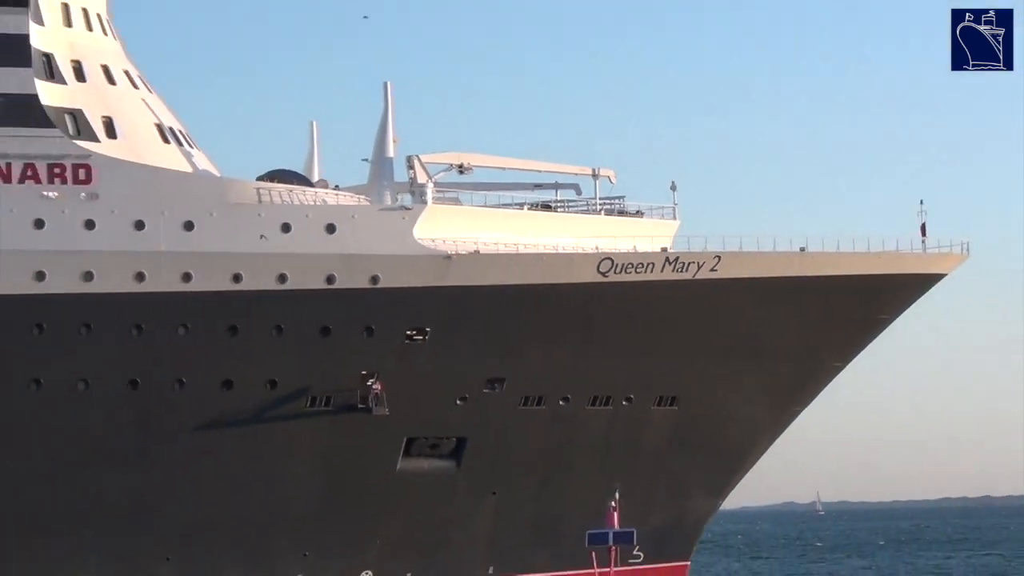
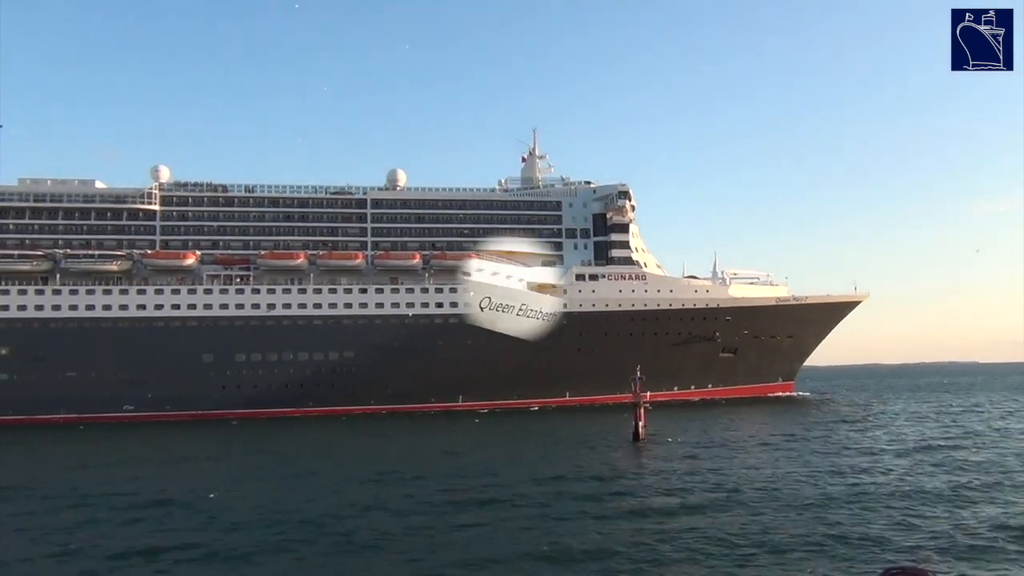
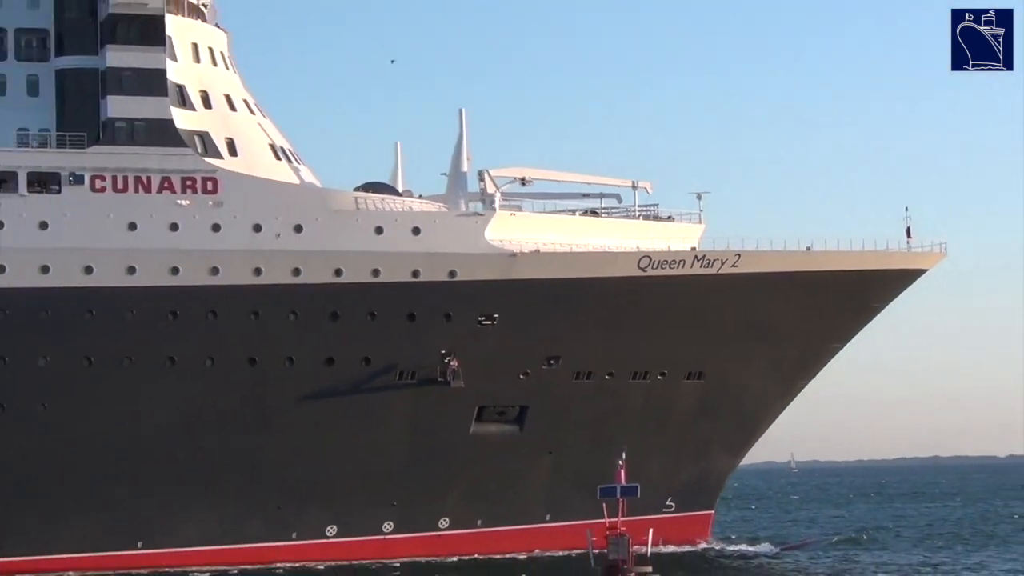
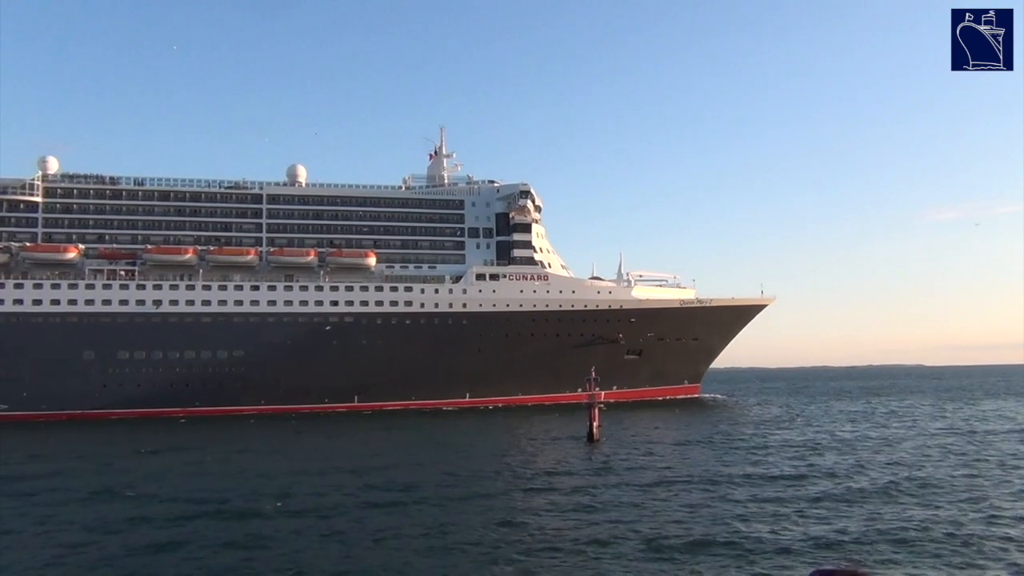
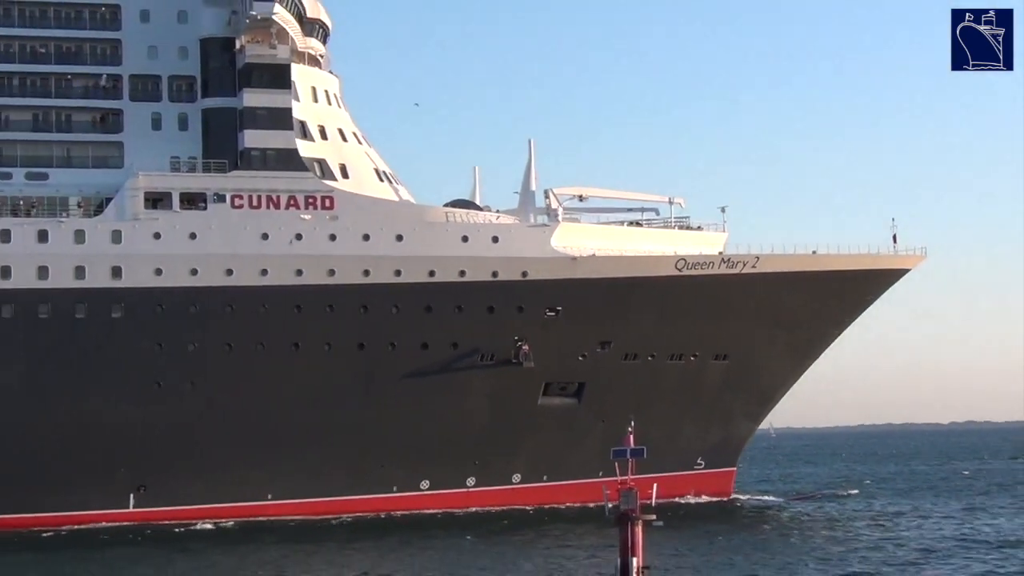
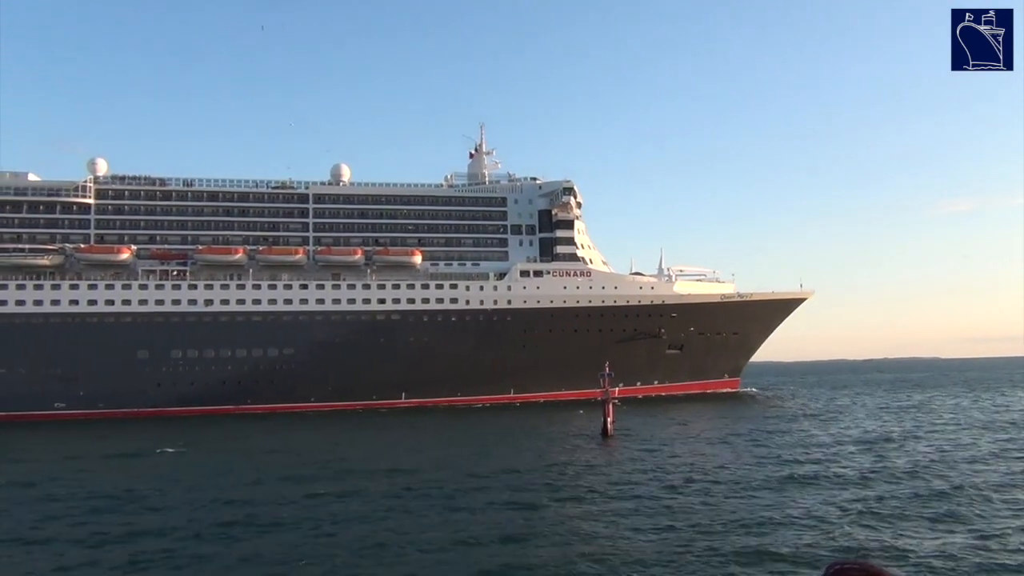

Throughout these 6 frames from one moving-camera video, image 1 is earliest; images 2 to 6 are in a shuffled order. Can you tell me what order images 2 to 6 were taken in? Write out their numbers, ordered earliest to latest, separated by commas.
3, 5, 4, 6, 2
